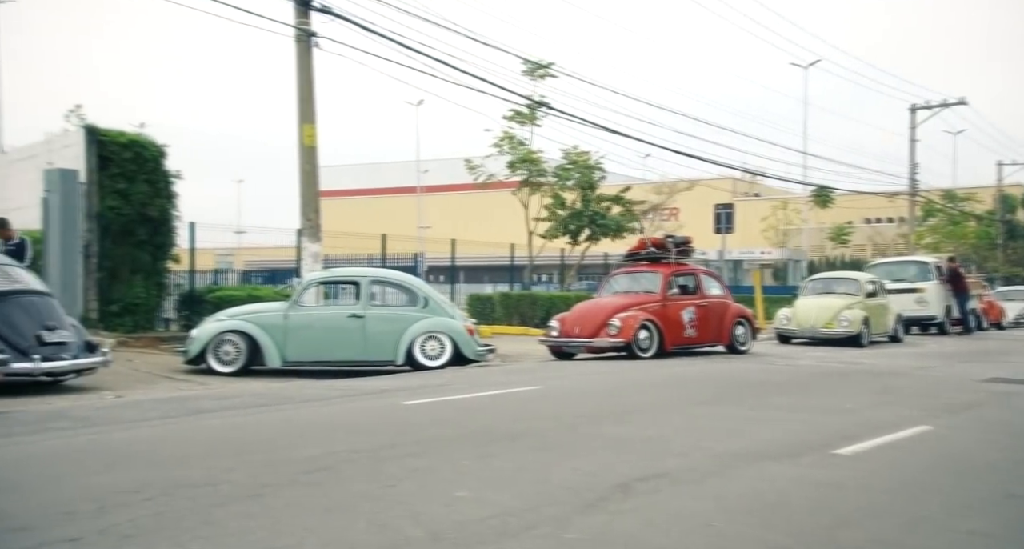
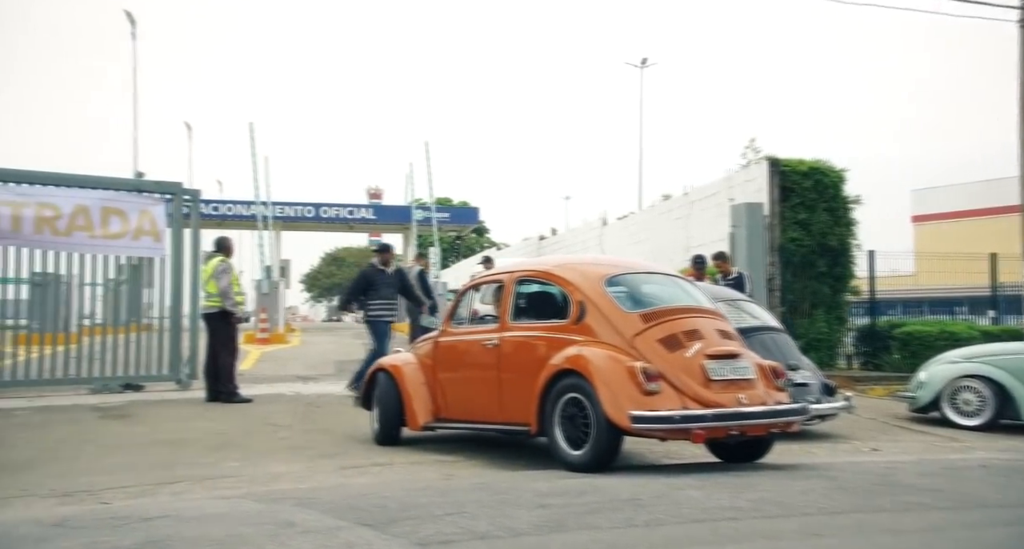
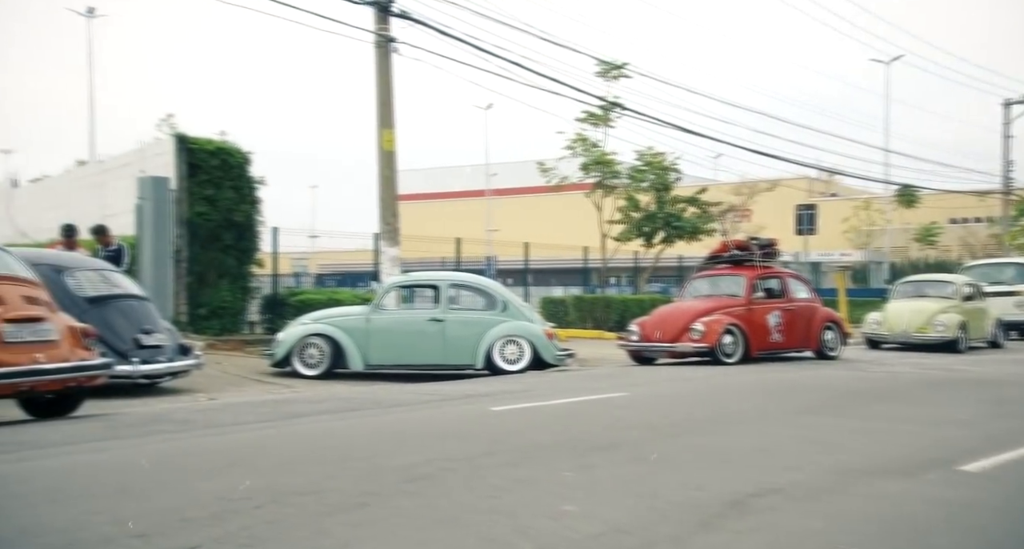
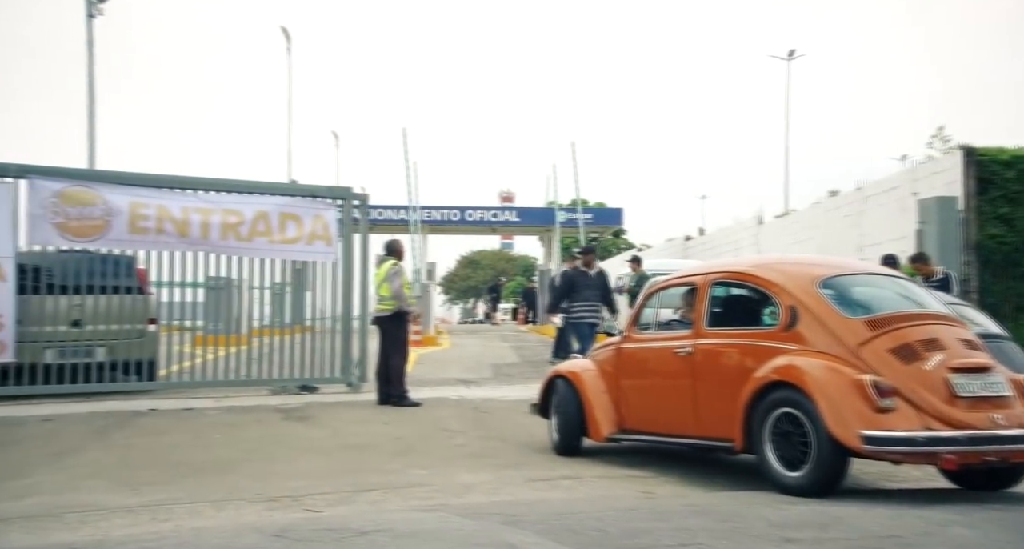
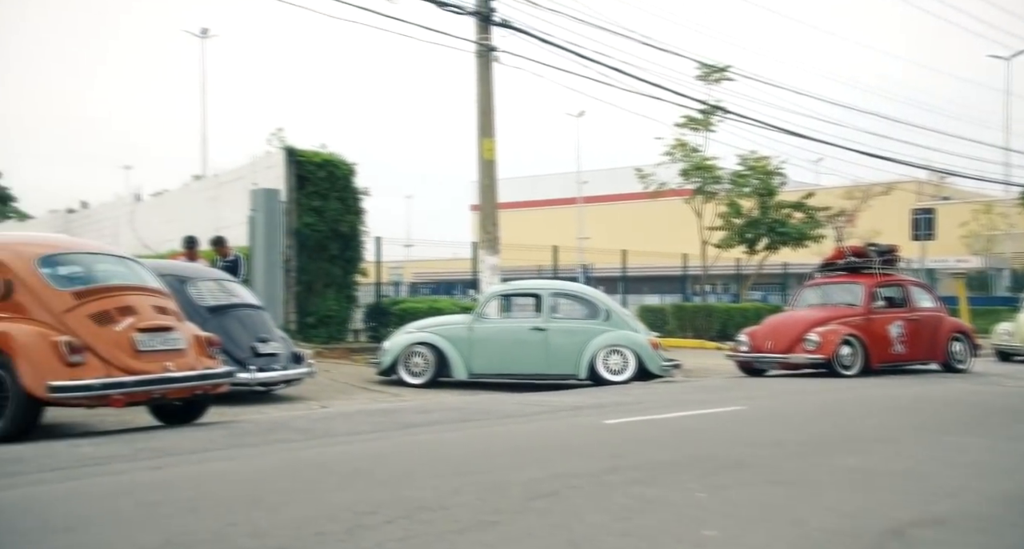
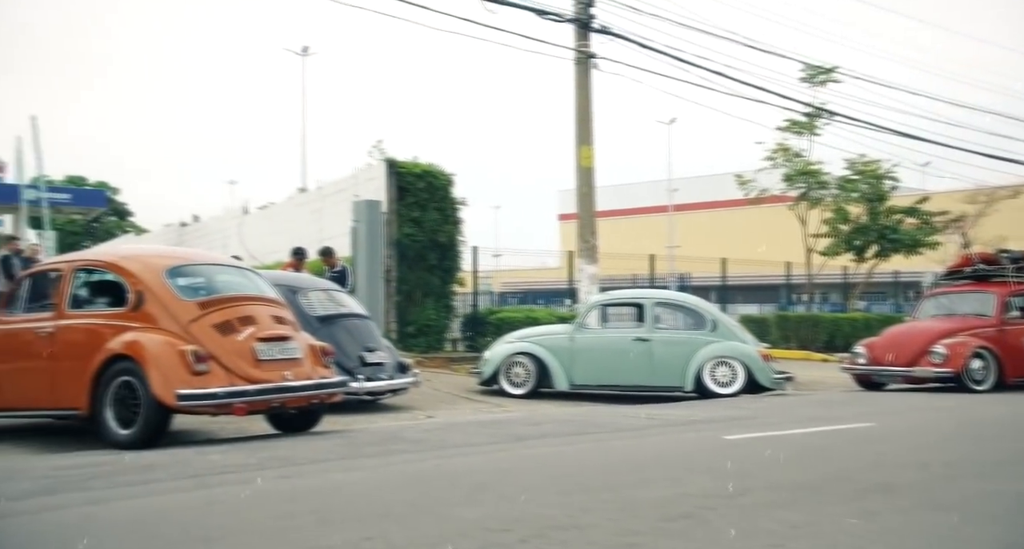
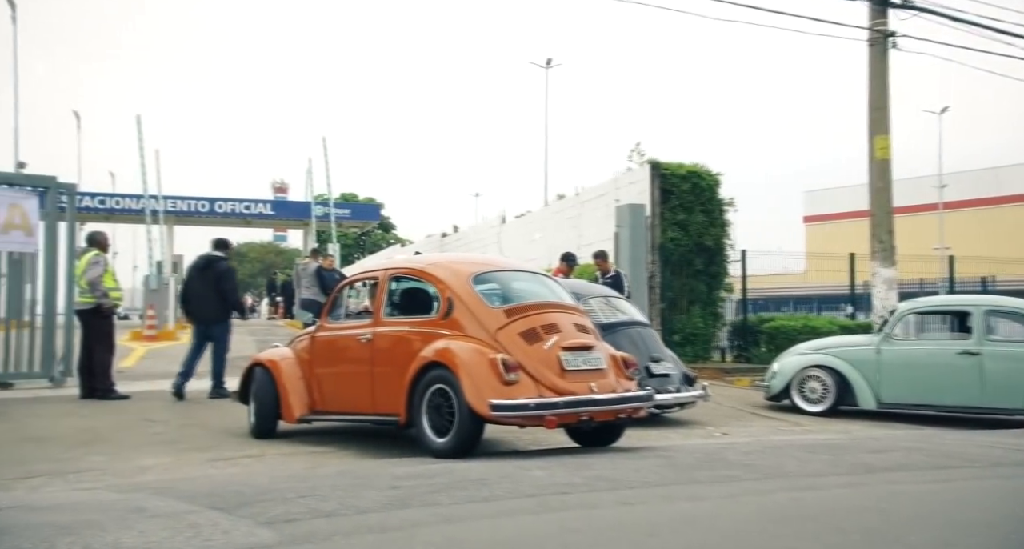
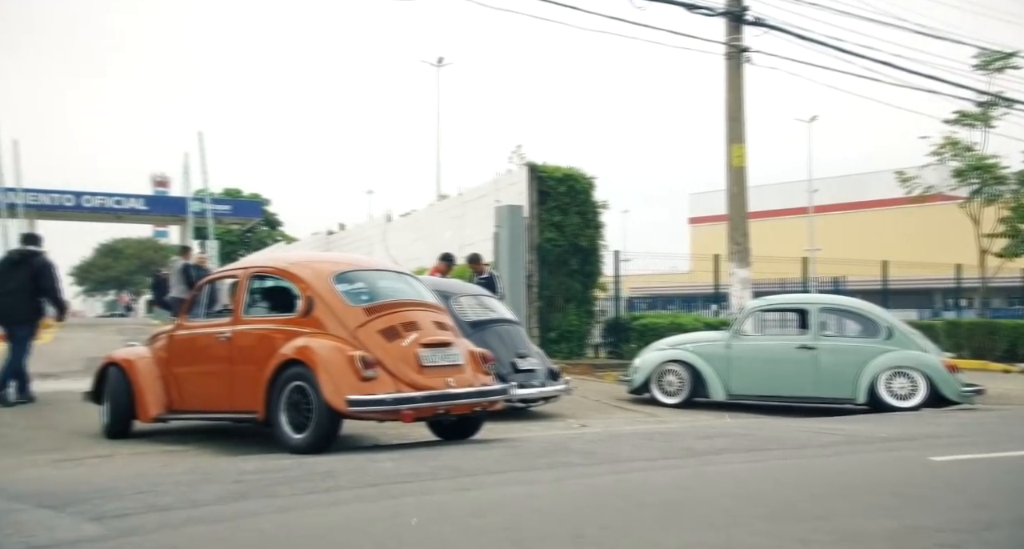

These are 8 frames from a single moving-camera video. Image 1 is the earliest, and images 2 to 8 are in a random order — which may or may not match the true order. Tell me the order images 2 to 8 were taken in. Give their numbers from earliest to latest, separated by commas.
3, 5, 6, 8, 7, 2, 4
